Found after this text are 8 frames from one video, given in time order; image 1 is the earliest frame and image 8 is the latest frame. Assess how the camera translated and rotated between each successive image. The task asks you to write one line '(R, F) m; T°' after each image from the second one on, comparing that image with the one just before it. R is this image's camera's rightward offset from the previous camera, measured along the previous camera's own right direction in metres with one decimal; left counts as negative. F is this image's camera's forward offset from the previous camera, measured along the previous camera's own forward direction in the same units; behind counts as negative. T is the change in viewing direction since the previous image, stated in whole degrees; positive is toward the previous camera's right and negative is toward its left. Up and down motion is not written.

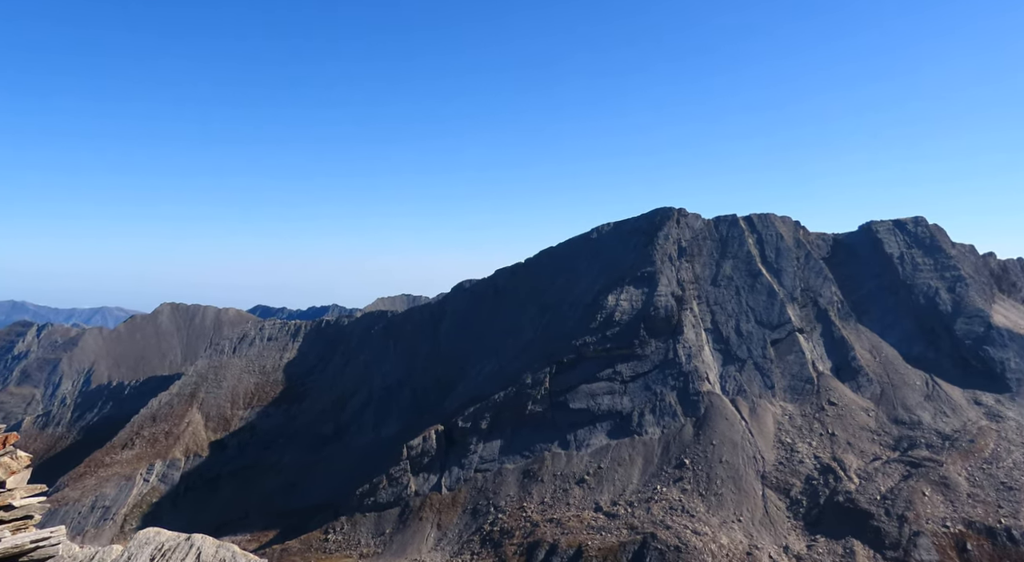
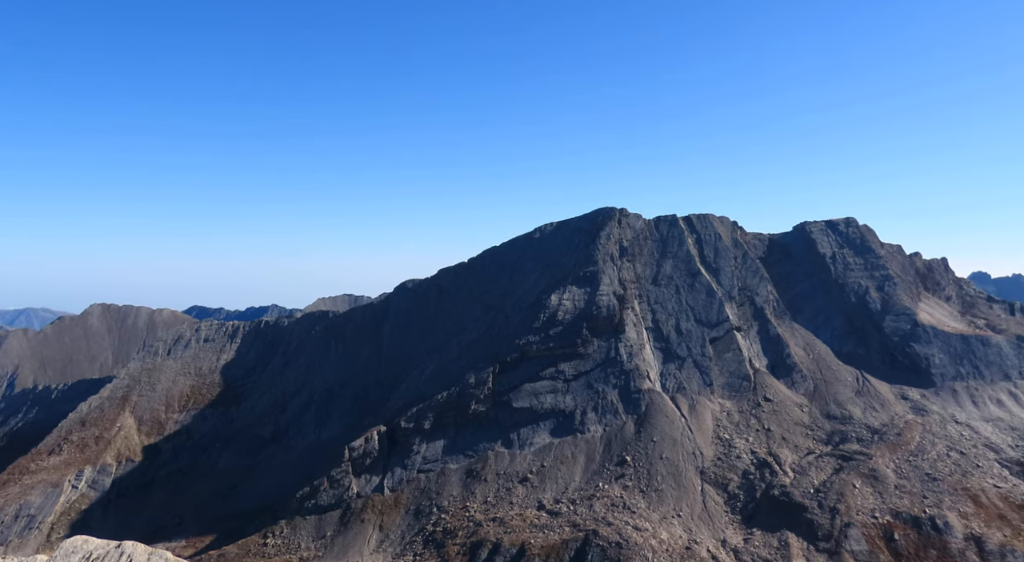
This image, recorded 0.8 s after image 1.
(+0.6, 0.0) m; +4°
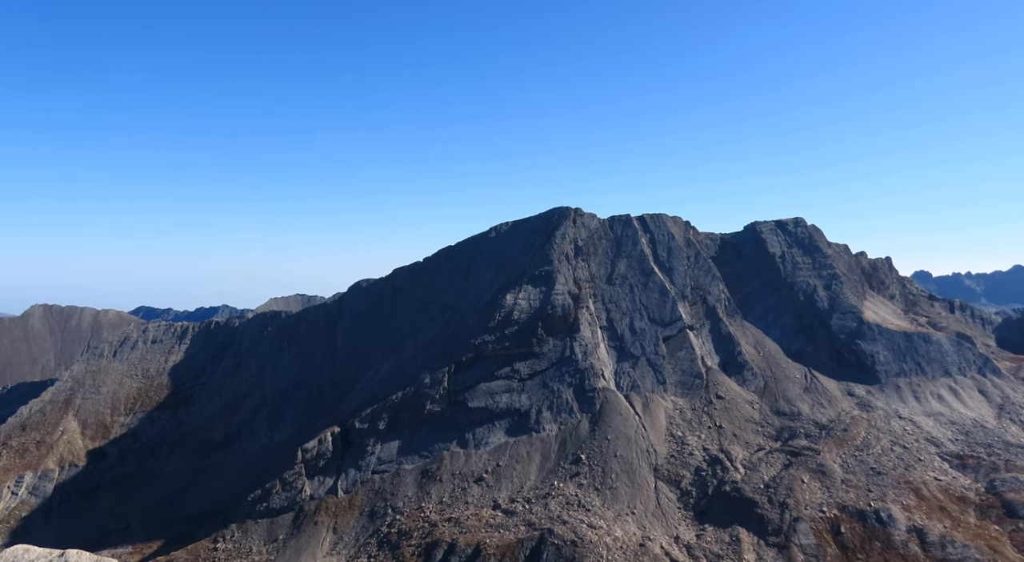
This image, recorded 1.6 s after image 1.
(+0.5, 0.0) m; +3°
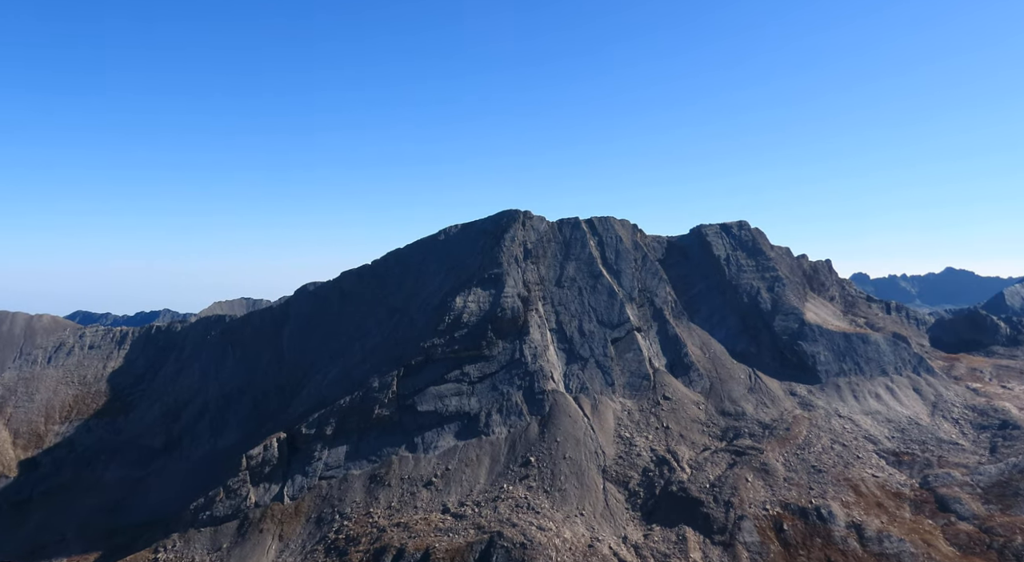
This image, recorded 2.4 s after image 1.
(+0.6, 0.0) m; +3°
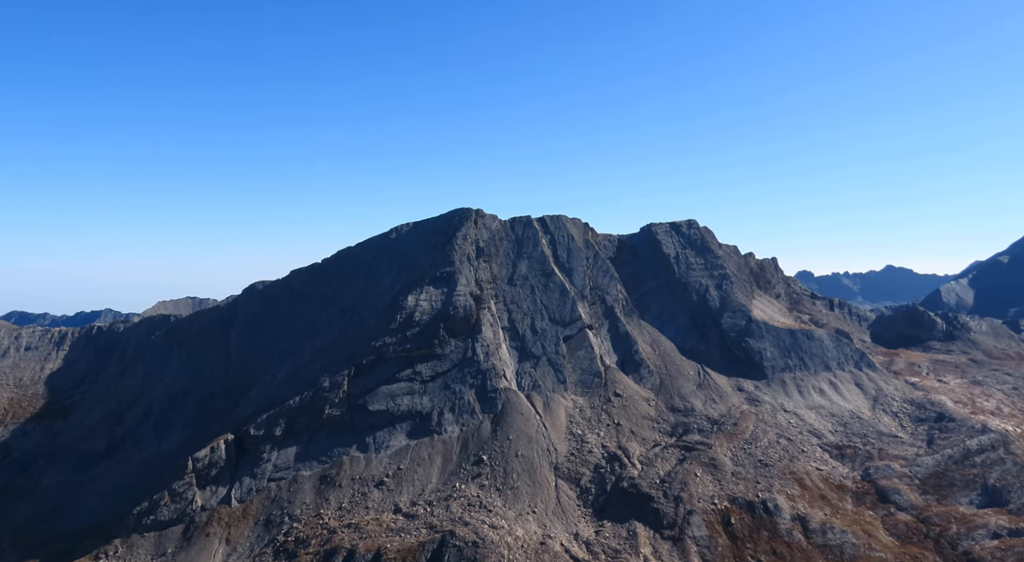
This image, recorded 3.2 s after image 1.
(+0.6, 0.0) m; +3°
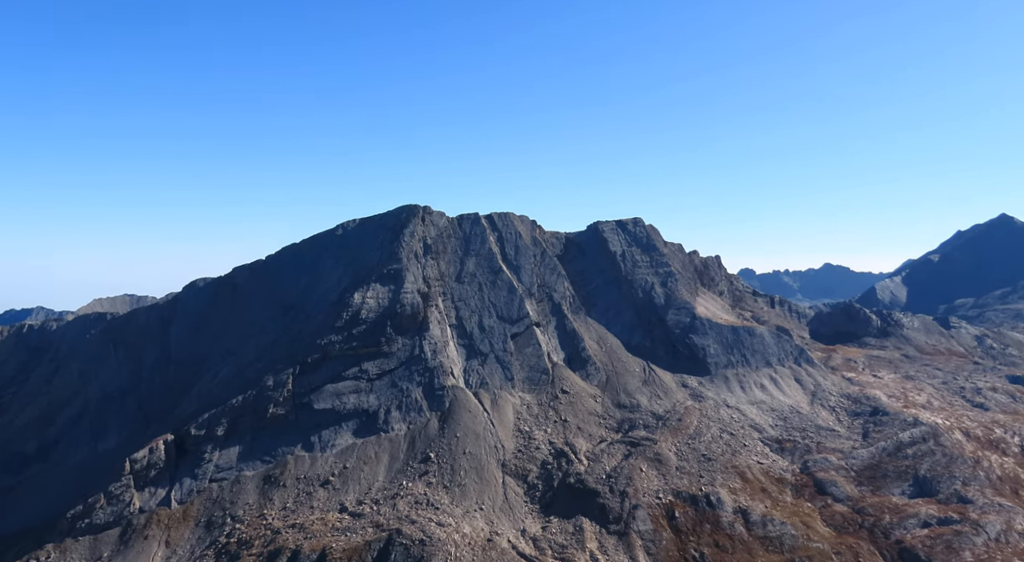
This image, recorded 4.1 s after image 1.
(+0.6, 0.0) m; +3°
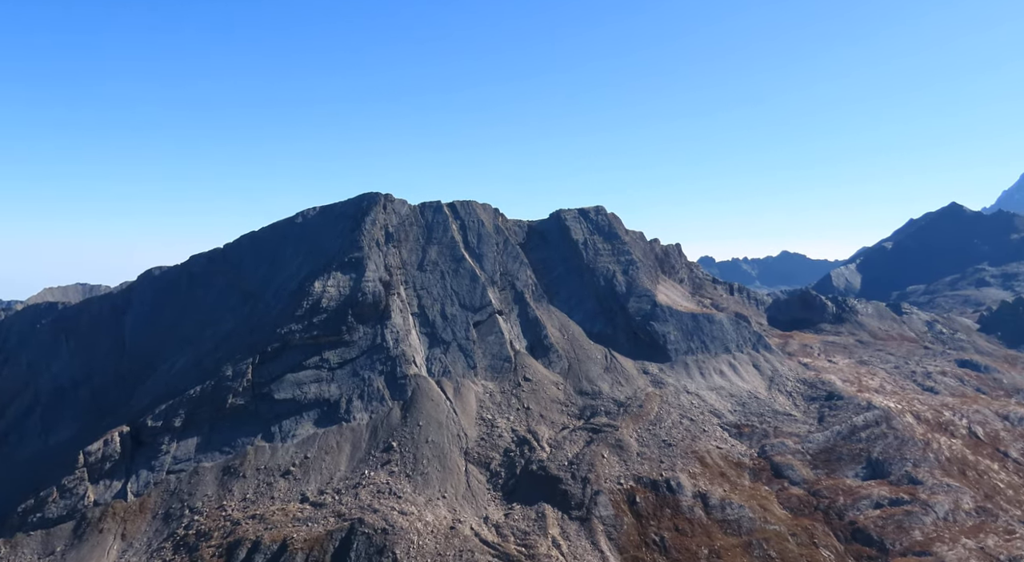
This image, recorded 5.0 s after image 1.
(+0.3, 0.0) m; +3°
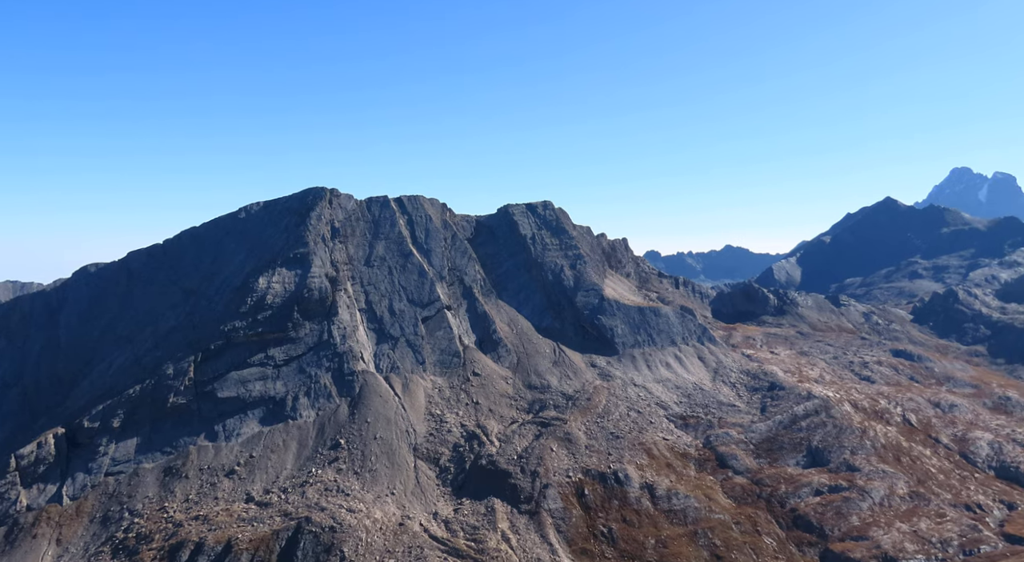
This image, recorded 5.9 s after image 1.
(+0.4, 0.0) m; +3°
